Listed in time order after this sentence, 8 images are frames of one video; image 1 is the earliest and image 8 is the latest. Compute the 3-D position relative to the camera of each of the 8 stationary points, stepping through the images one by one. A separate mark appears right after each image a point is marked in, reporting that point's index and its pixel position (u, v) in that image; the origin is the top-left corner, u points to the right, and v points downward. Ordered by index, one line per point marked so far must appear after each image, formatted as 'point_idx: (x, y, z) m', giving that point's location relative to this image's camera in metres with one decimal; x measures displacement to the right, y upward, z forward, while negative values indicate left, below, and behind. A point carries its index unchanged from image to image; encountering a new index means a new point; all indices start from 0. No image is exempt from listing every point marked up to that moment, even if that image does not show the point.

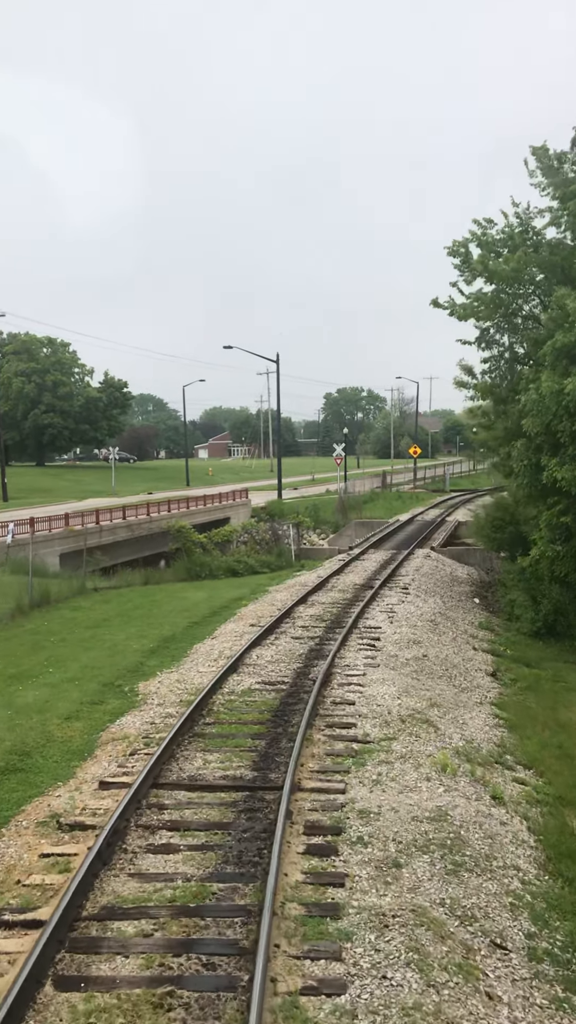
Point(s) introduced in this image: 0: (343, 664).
0: (+0.8, -2.3, +14.8) m
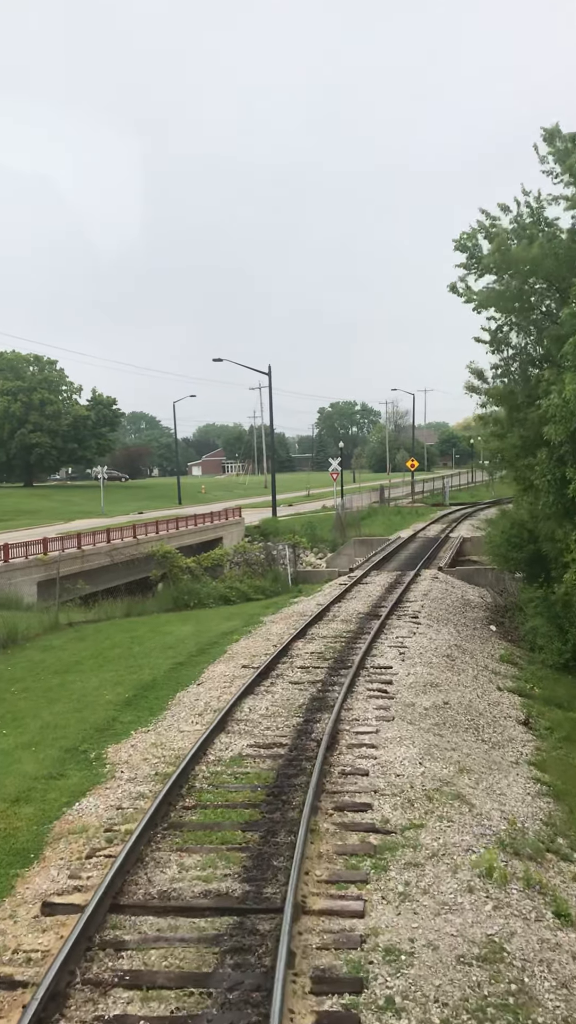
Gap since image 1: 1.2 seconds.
0: (+0.8, -2.7, +12.5) m
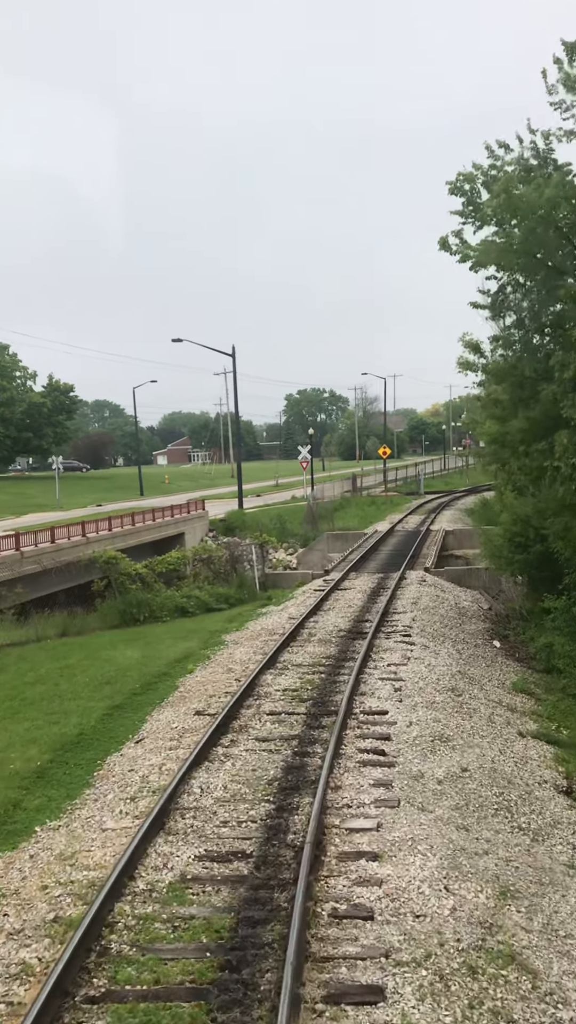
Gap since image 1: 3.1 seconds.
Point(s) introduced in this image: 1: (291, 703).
0: (+0.5, -2.7, +9.1) m
1: (0.0, -2.5, +12.7) m
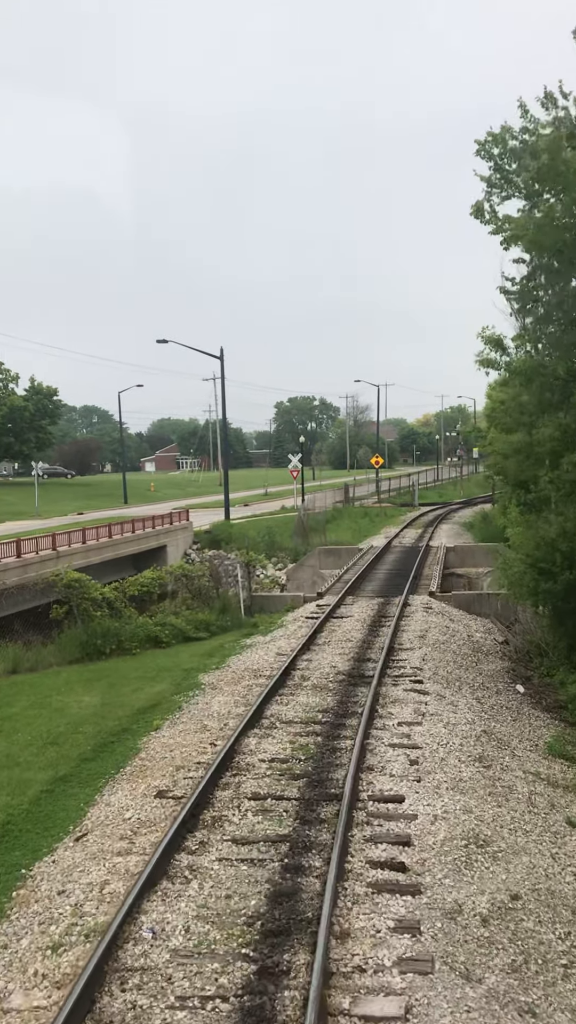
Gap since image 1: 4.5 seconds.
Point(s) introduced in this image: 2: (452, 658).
0: (+0.4, -3.0, +6.3) m
1: (-0.1, -2.8, +10.0) m
2: (+2.8, -2.5, +16.5) m
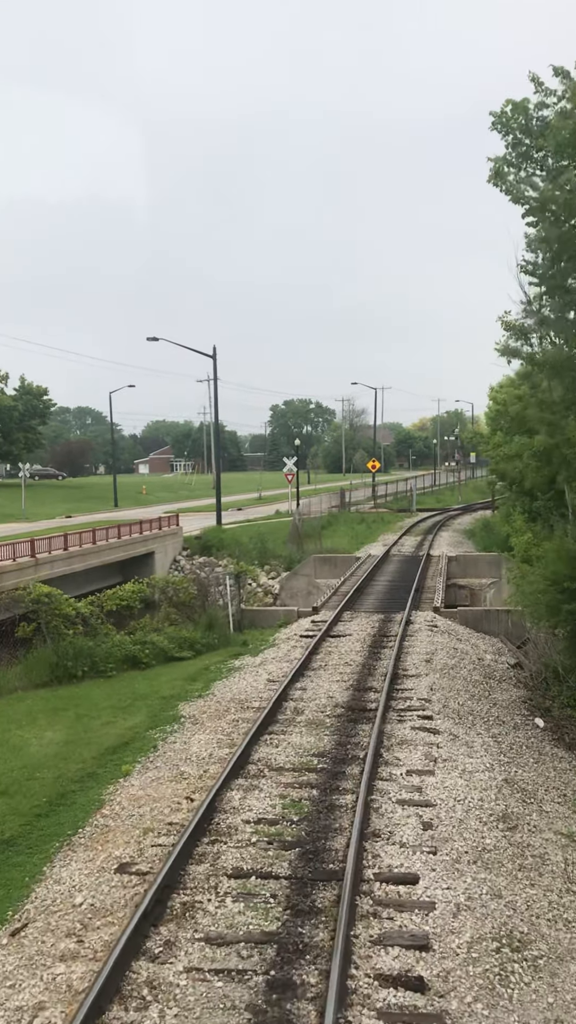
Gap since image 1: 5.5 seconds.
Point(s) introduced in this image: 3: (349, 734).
0: (+0.3, -3.1, +4.6) m
1: (-0.2, -2.9, +8.2) m
2: (+2.7, -2.7, +14.8) m
3: (+0.7, -2.7, +11.7) m
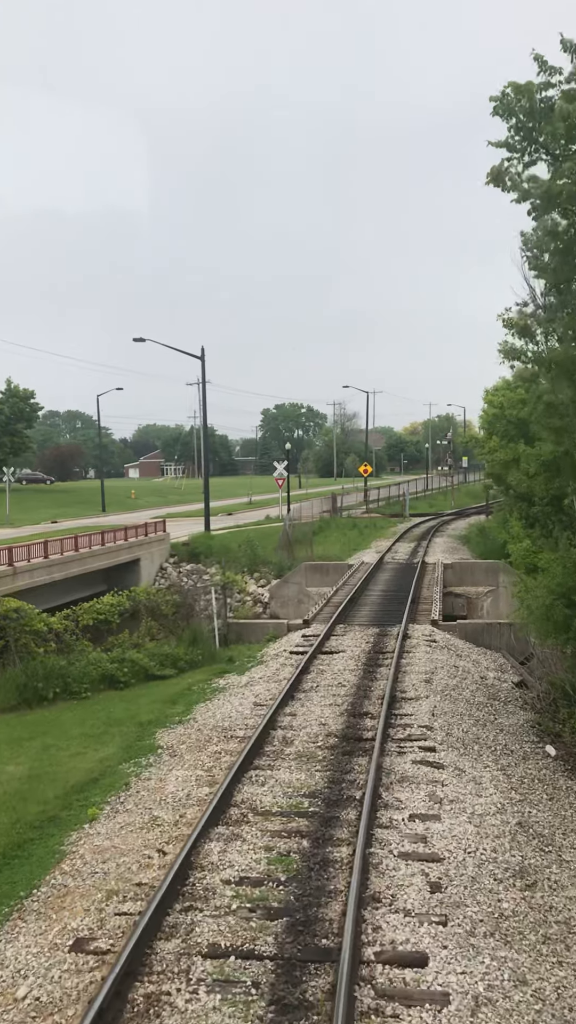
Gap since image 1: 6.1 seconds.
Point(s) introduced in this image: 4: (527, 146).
0: (+0.2, -3.2, +3.4) m
1: (-0.3, -3.0, +7.0) m
2: (+2.5, -2.8, +13.6) m
3: (+0.6, -2.8, +10.5) m
4: (+3.5, +5.4, +14.4) m
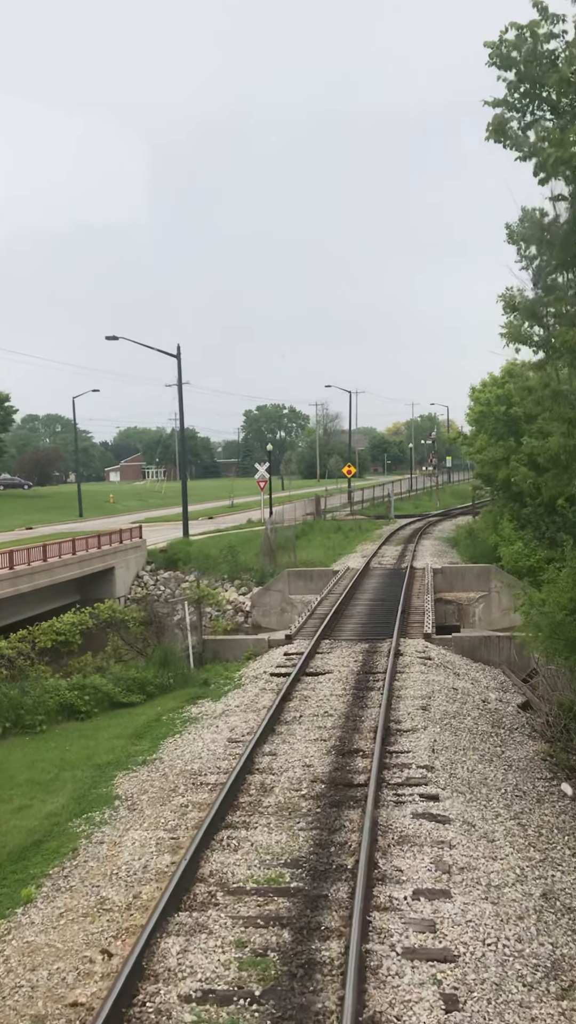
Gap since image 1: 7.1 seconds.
0: (+0.2, -3.2, +1.8) m
1: (-0.4, -3.1, +5.4) m
2: (+2.2, -2.9, +12.0) m
3: (+0.4, -2.9, +8.9) m
4: (+3.2, +5.4, +12.8) m
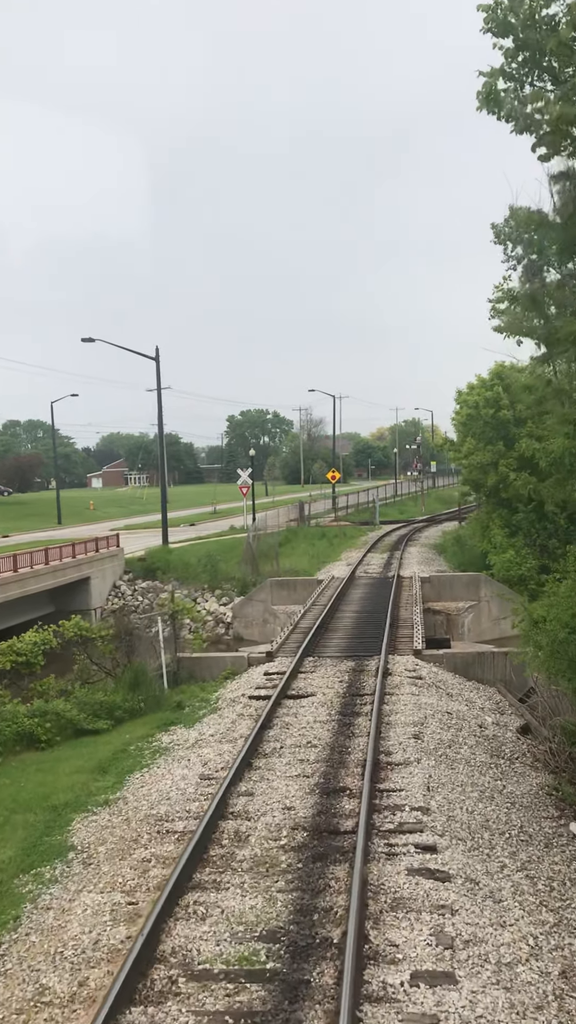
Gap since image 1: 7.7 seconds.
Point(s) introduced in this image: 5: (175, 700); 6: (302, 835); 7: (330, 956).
0: (+0.1, -3.3, +0.6) m
1: (-0.5, -3.2, +4.2) m
2: (+2.0, -3.0, +10.9) m
3: (+0.2, -3.0, +7.7) m
4: (+2.9, +5.3, +11.7) m
5: (-1.8, -2.9, +15.2) m
6: (+0.1, -2.9, +8.8) m
7: (+0.3, -3.0, +6.7) m
